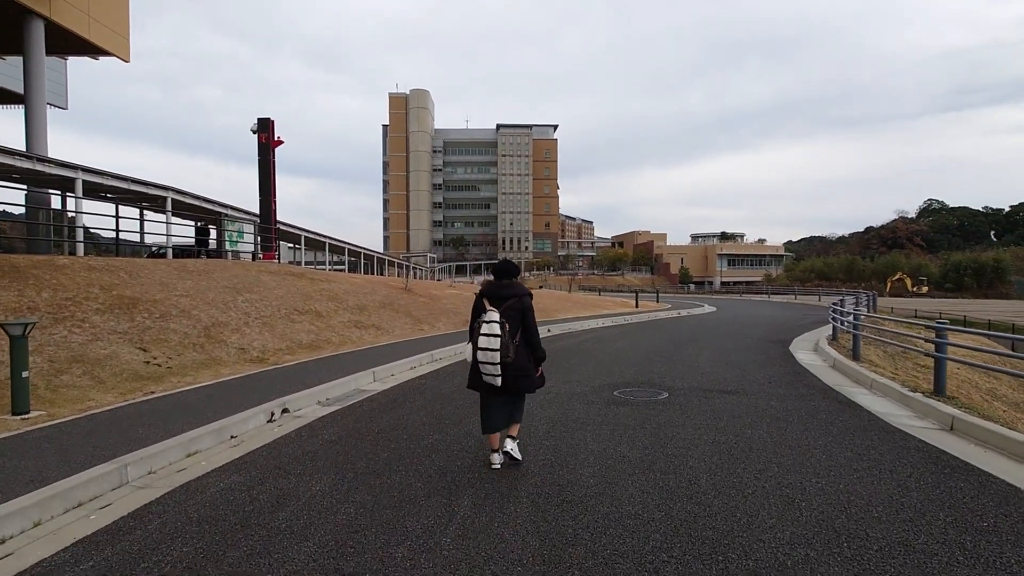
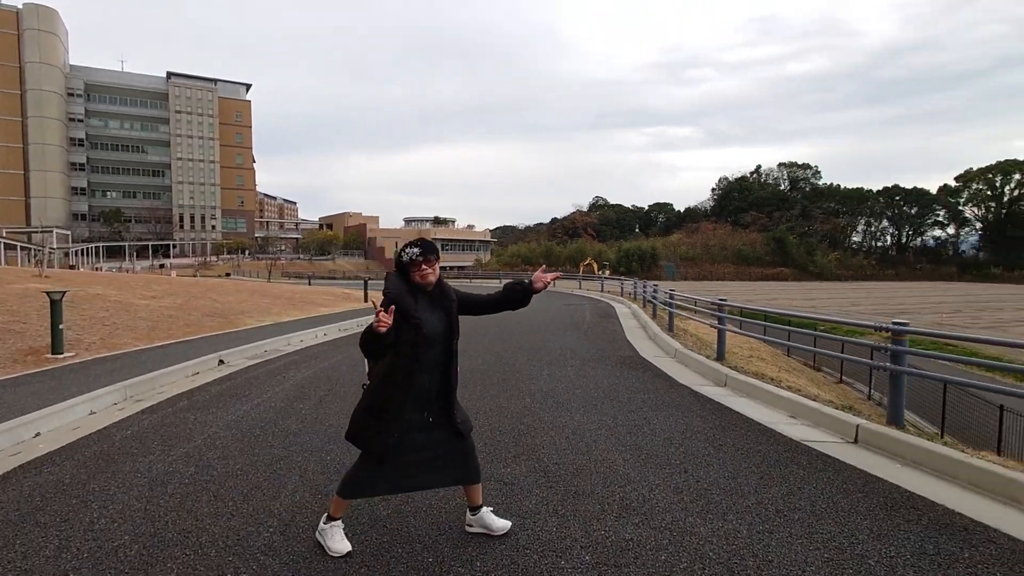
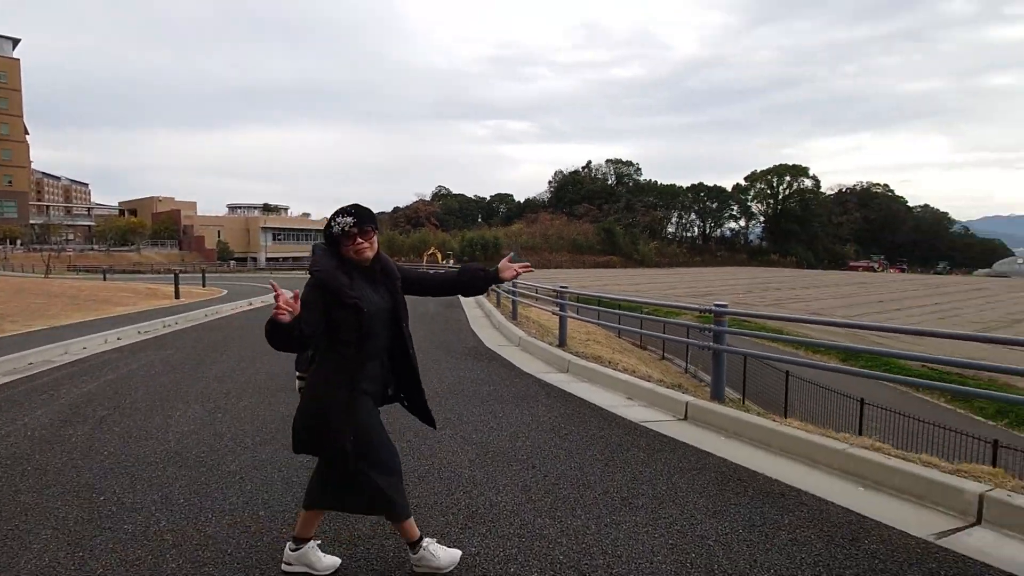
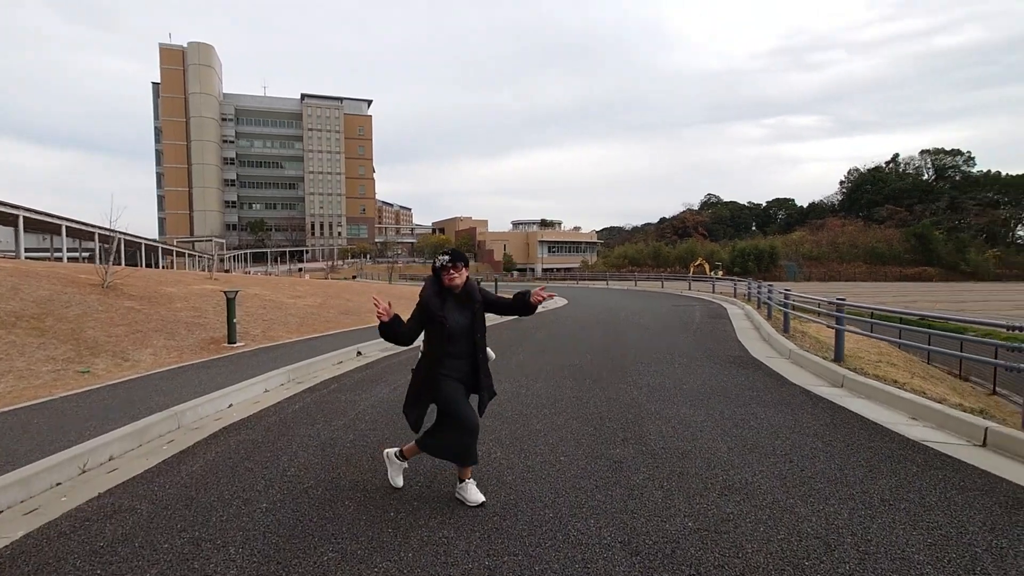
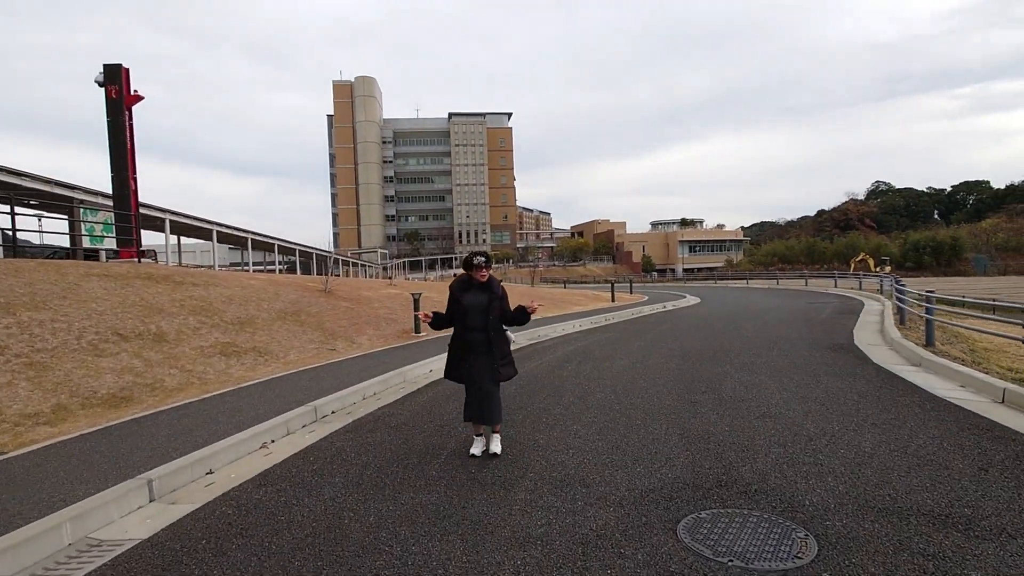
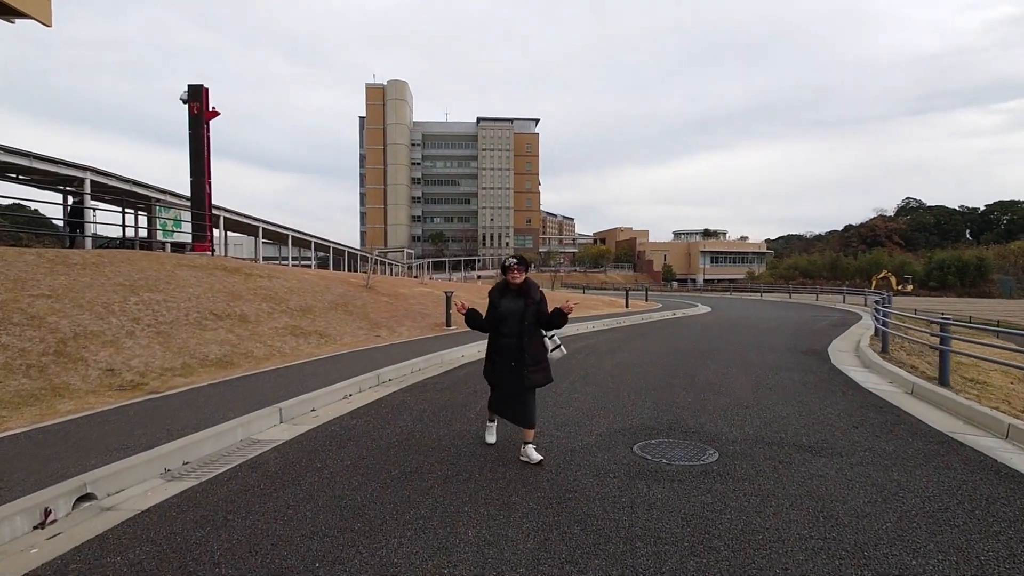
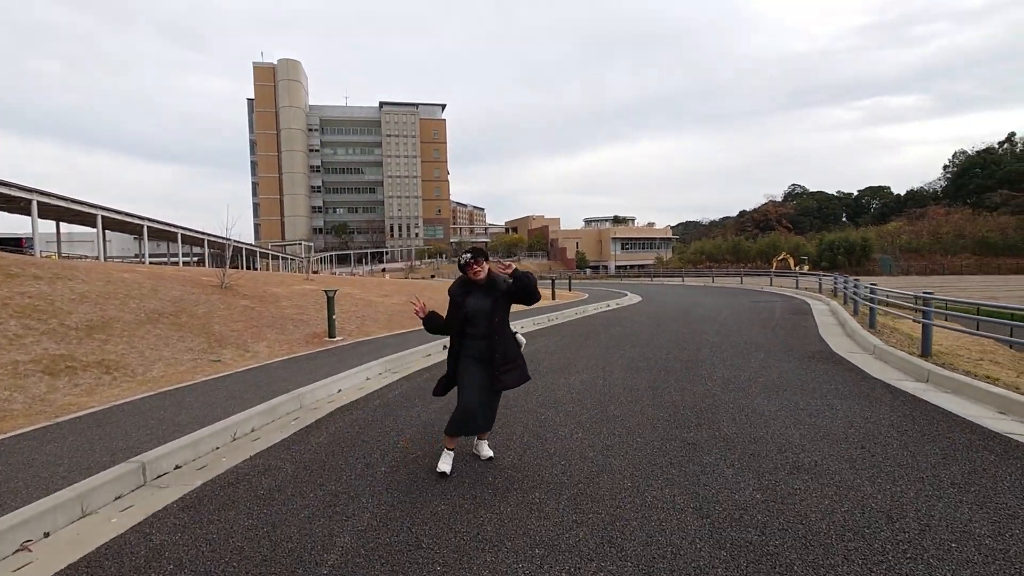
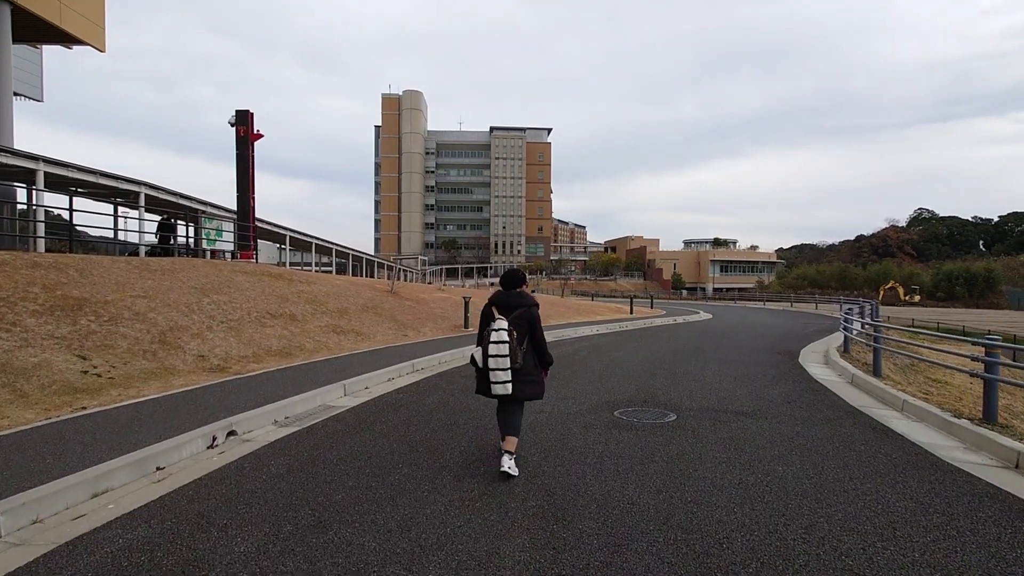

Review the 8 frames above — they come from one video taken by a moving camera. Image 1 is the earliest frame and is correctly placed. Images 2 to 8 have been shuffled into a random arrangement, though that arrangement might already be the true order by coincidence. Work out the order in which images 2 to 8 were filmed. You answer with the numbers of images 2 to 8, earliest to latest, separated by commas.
8, 6, 5, 7, 4, 2, 3
